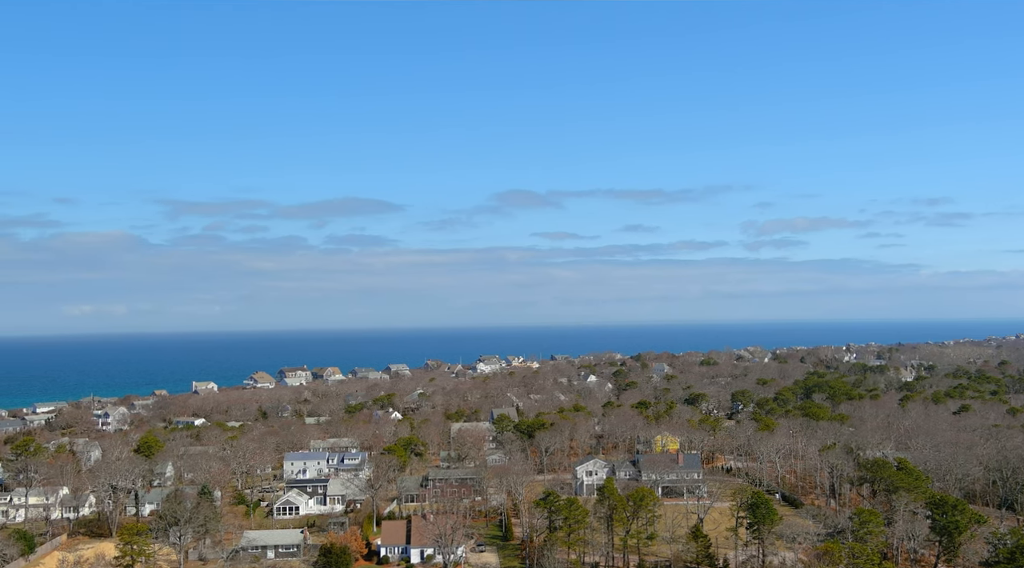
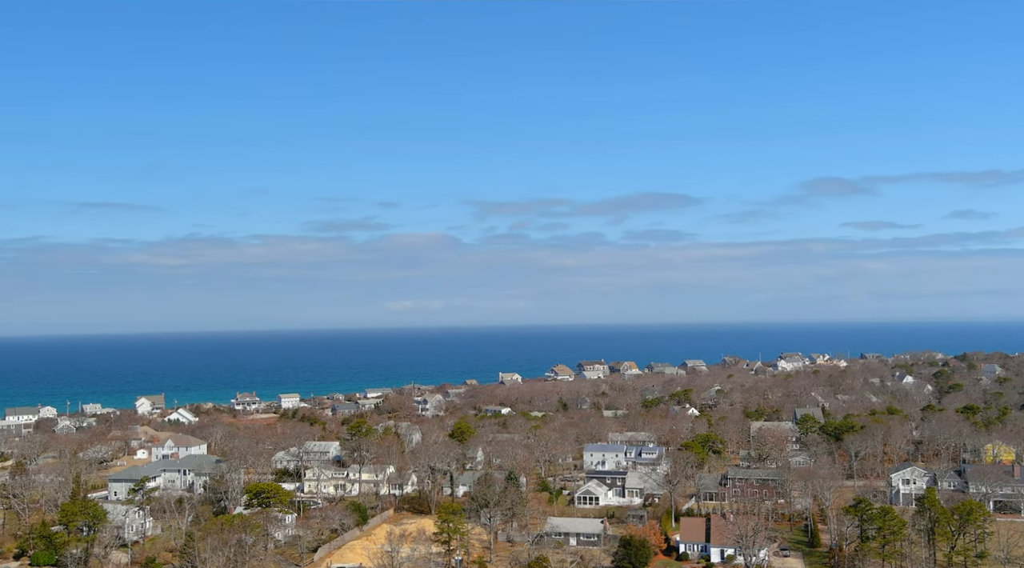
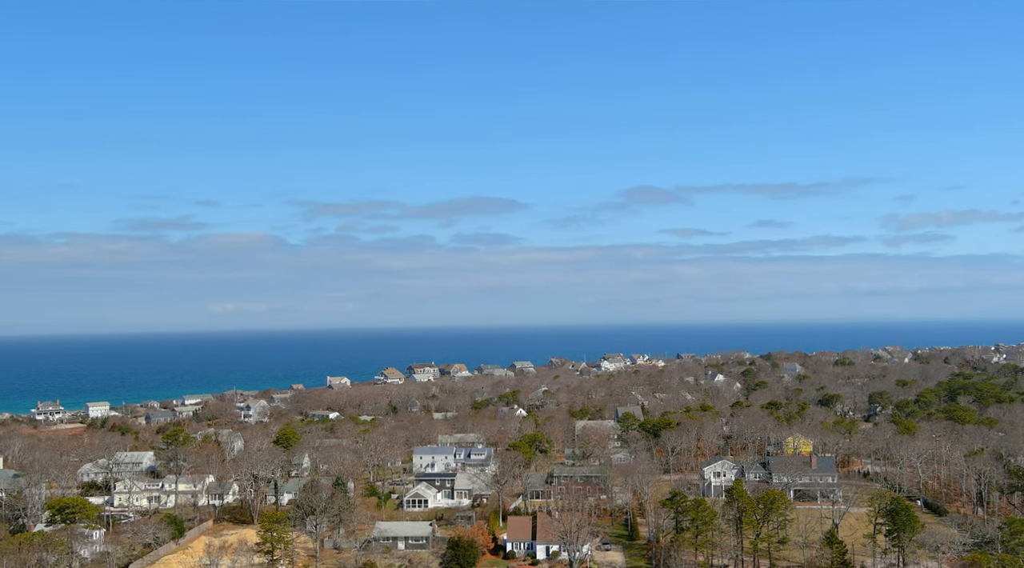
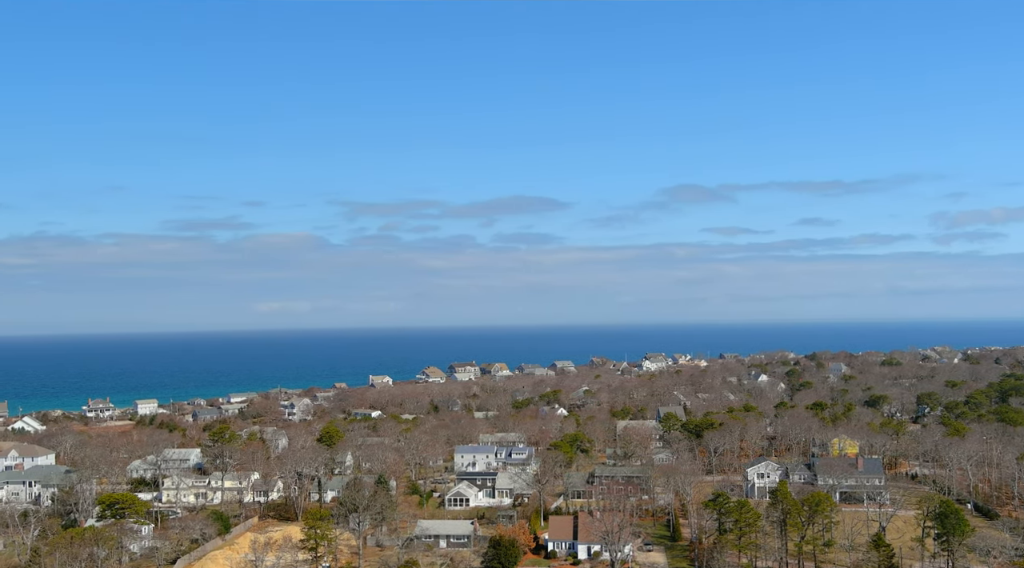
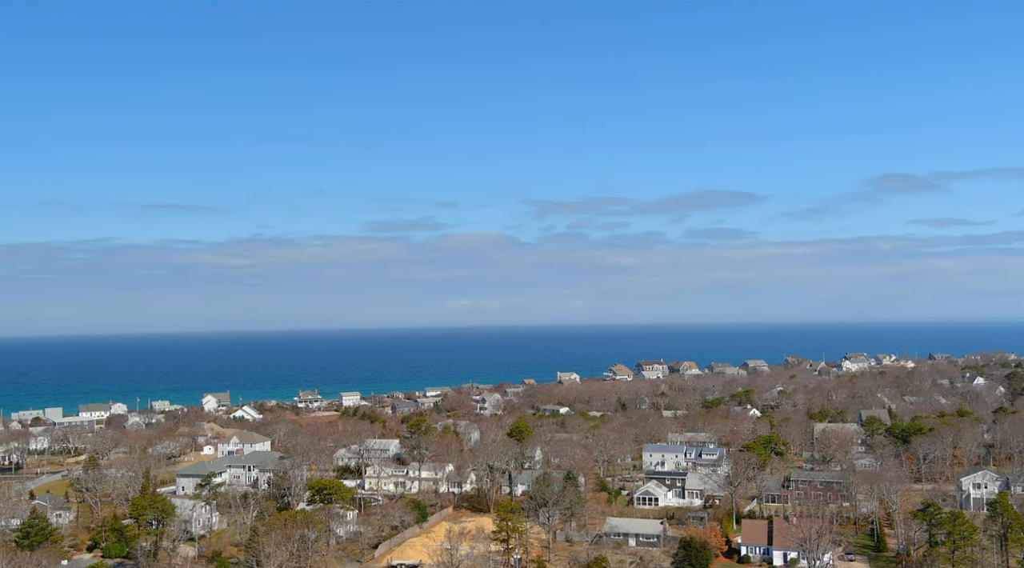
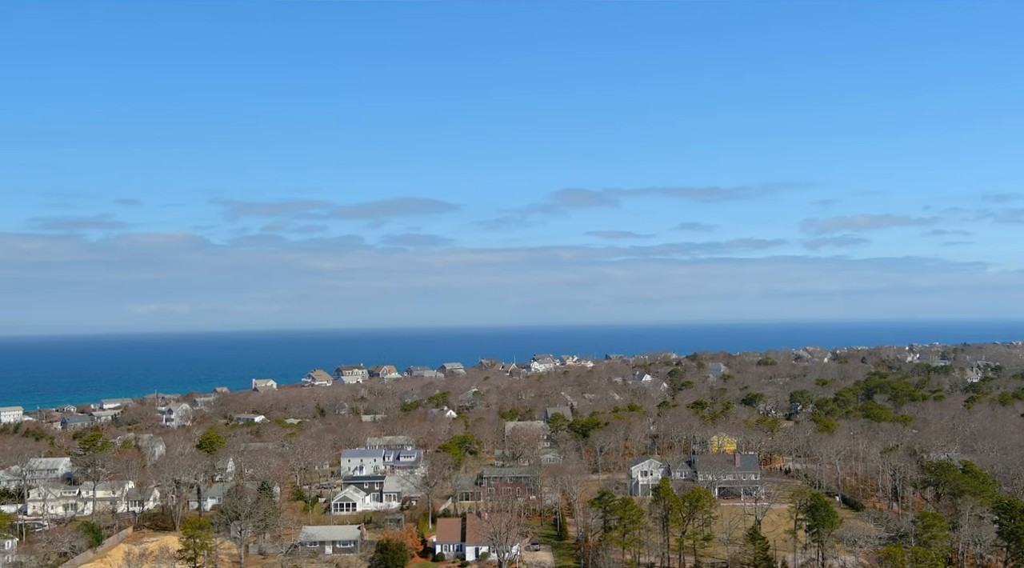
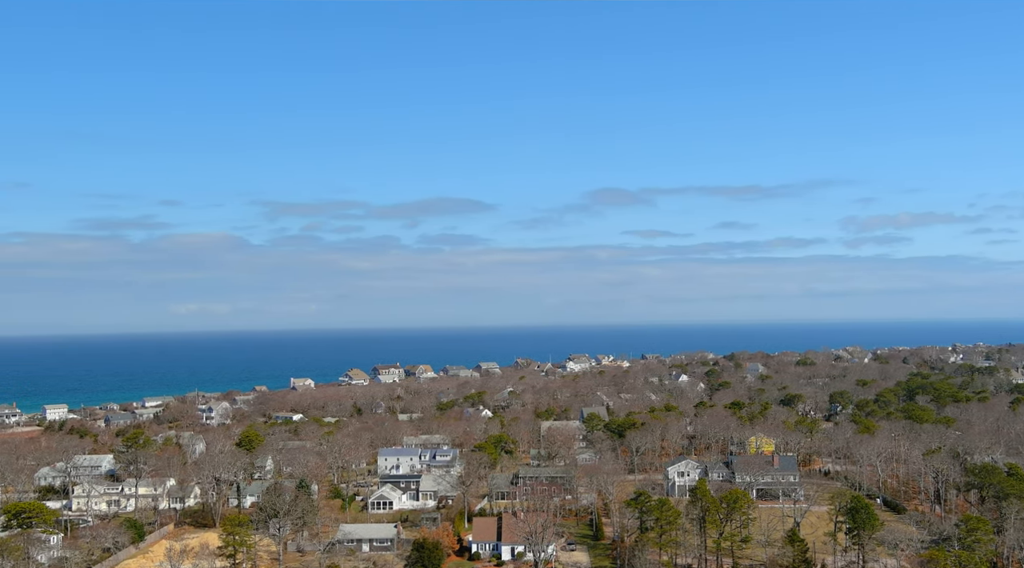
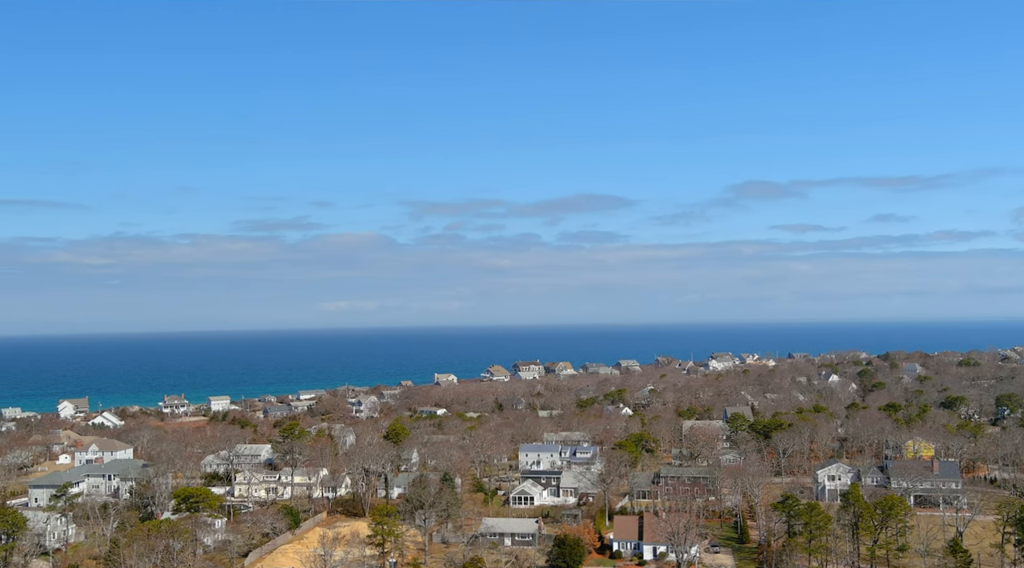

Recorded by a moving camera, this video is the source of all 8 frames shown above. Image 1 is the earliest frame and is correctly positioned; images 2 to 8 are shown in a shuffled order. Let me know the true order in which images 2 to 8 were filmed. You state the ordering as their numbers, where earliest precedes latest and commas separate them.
6, 7, 3, 4, 8, 2, 5
